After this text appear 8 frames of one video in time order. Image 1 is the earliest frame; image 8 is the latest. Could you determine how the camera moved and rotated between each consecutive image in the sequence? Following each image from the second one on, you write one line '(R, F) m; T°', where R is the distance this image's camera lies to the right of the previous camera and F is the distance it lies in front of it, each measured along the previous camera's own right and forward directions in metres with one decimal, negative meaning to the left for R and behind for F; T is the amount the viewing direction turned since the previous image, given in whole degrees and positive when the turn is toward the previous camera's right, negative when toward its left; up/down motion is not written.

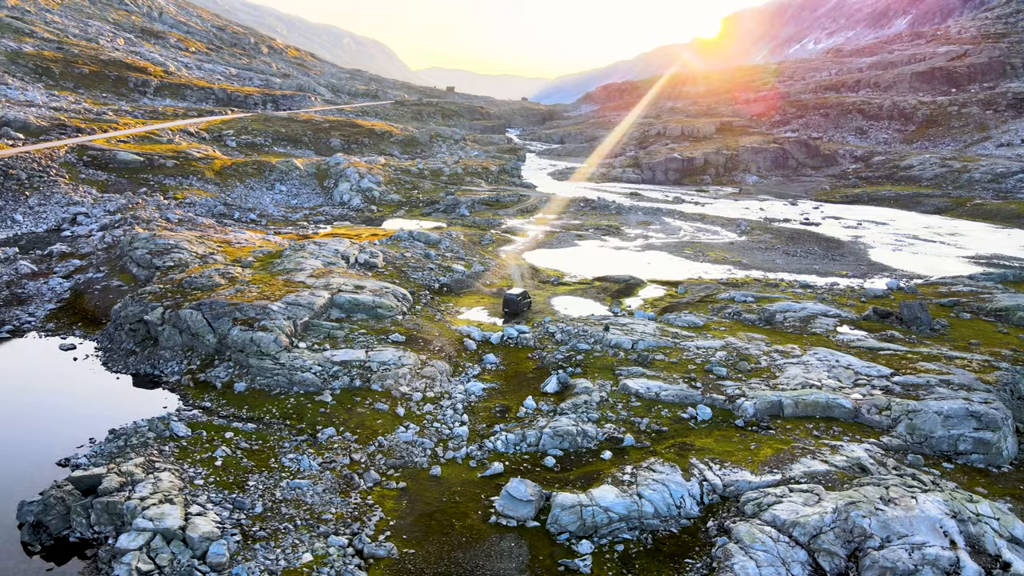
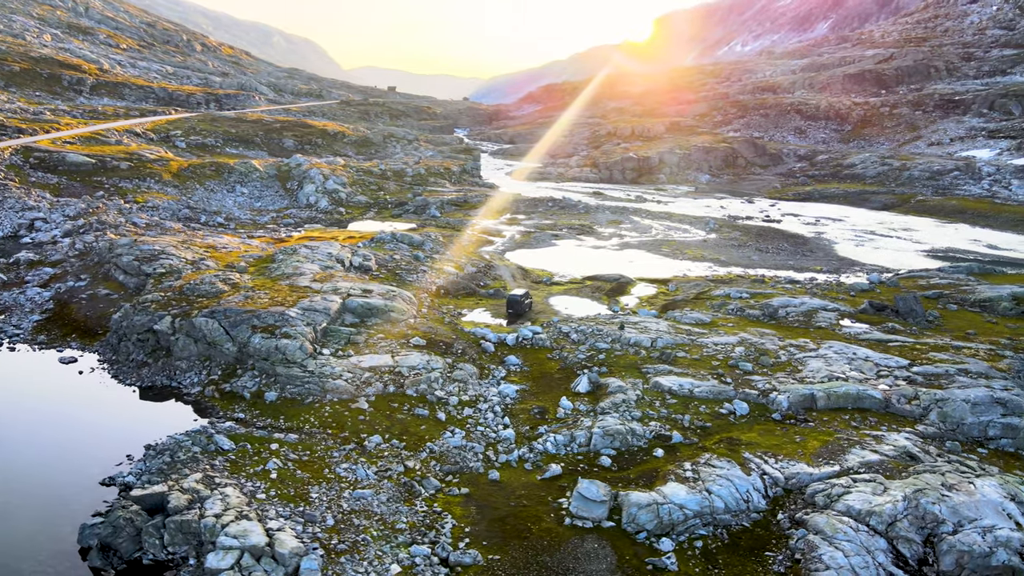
(-3.7, +0.3) m; +5°
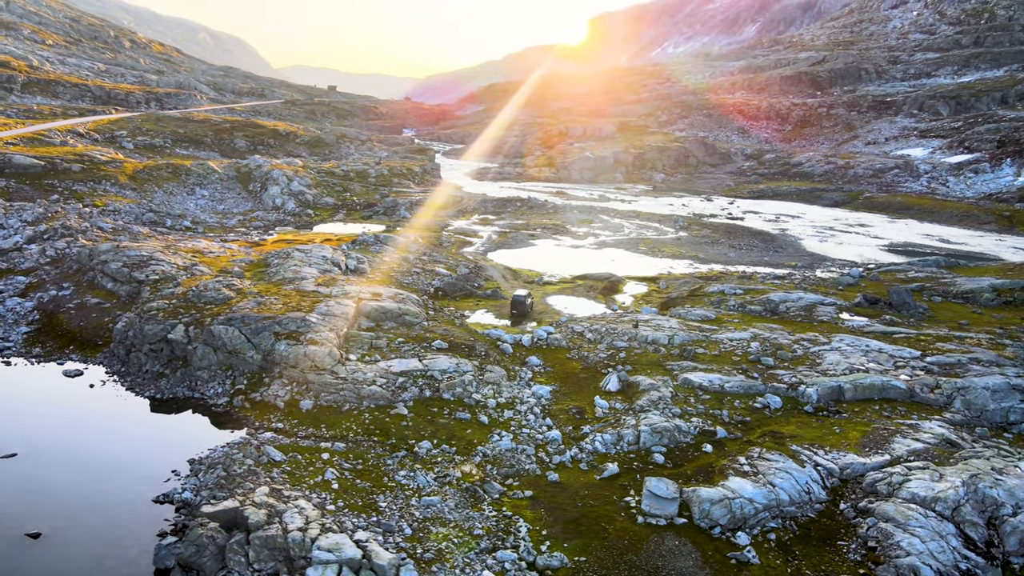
(-3.7, +0.3) m; +5°
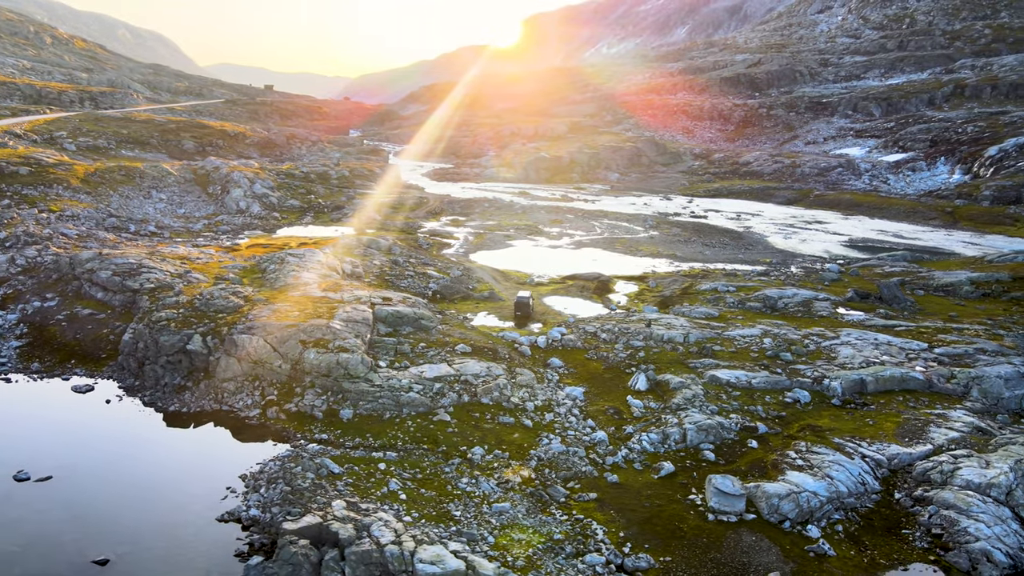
(-3.7, +0.3) m; +5°
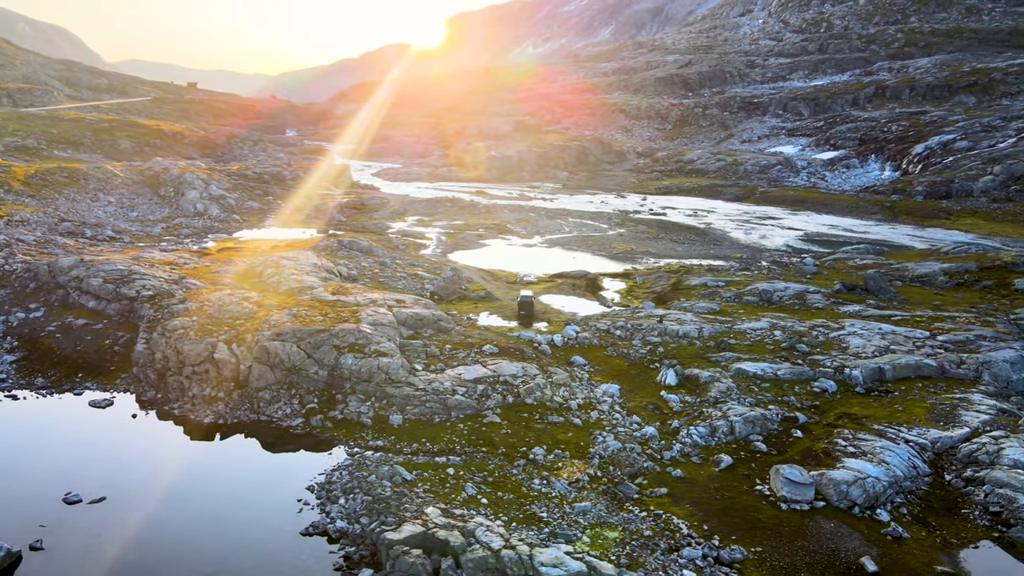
(-4.2, +0.3) m; +5°
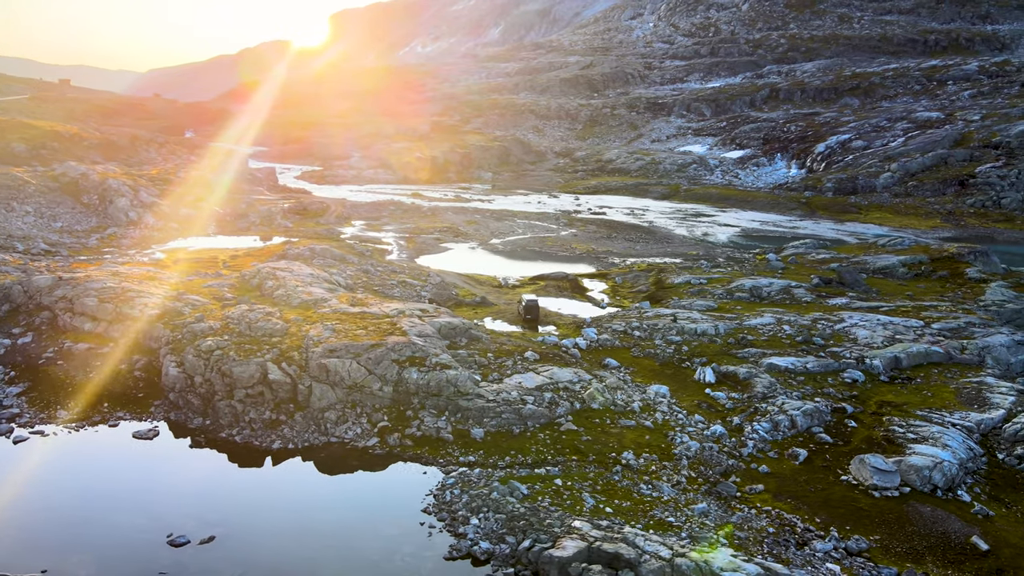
(-6.2, +0.6) m; +8°
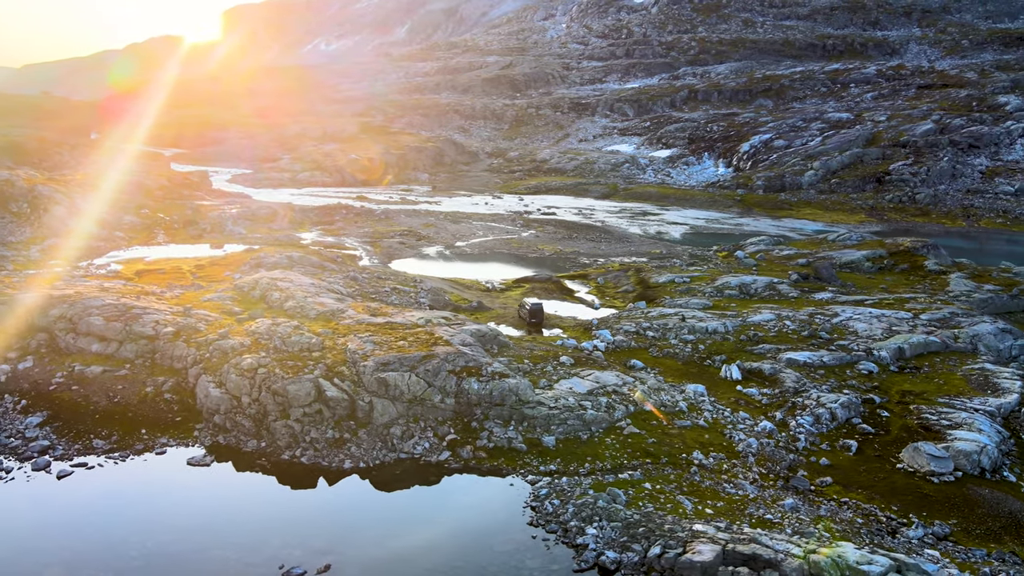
(-5.2, +0.4) m; +7°
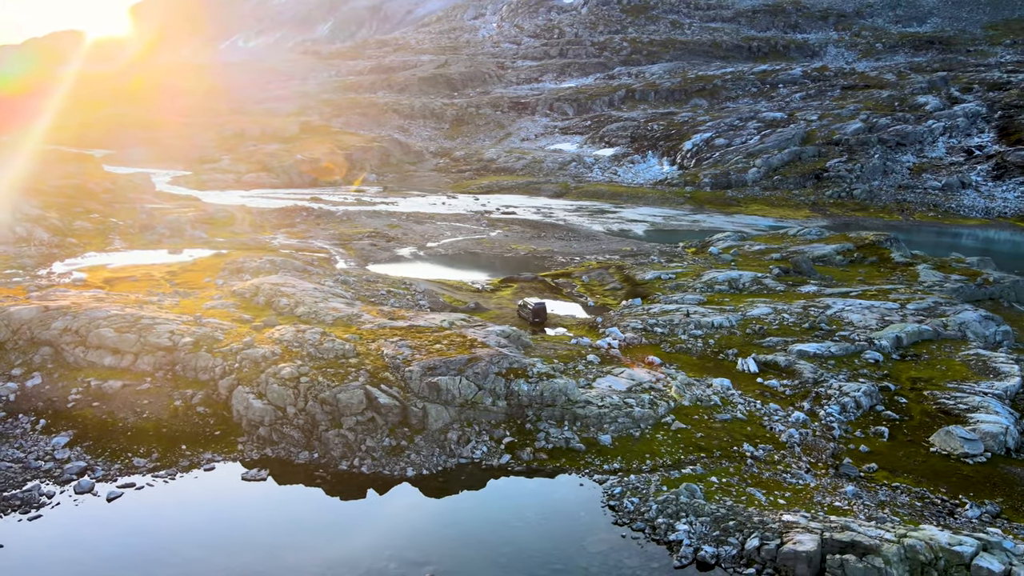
(-4.1, +0.3) m; +5°
